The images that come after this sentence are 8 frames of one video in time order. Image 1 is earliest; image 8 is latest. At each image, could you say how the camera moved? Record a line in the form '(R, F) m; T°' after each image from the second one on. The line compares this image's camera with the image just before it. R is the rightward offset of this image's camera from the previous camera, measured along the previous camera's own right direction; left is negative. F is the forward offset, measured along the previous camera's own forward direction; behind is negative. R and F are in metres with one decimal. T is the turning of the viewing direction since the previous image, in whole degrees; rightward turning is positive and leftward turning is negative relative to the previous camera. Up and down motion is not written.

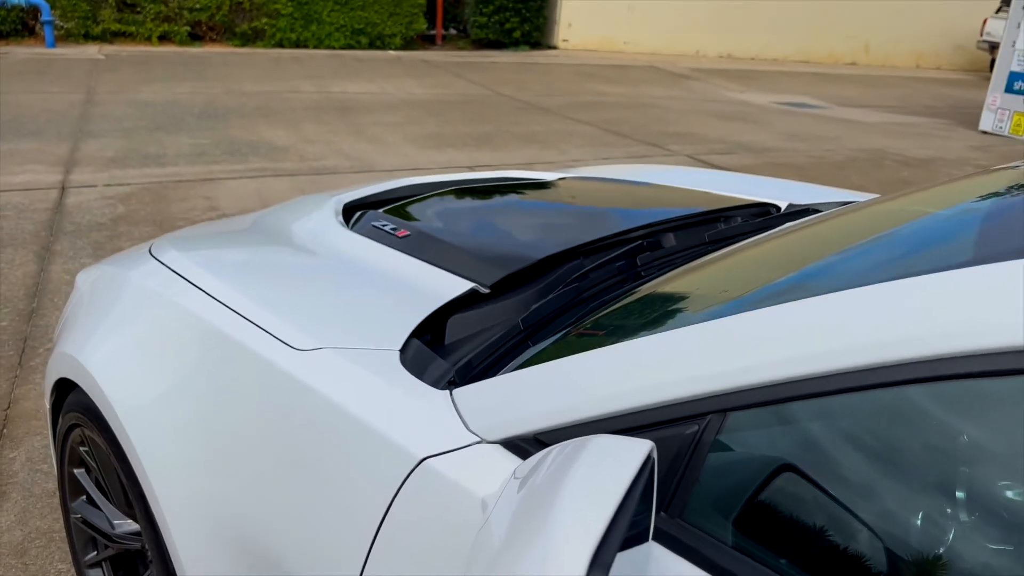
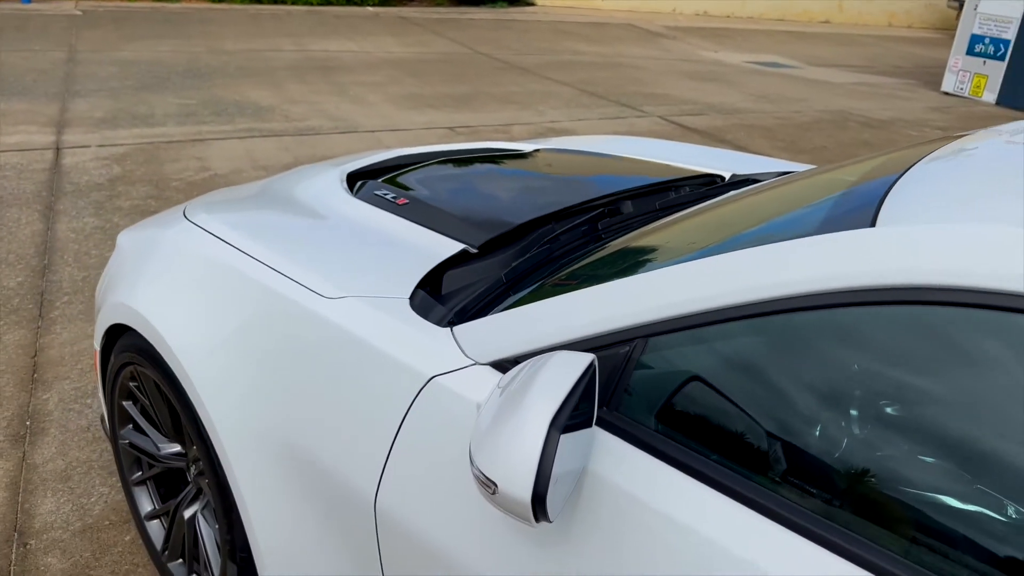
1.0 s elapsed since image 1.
(0.0, -0.3) m; +1°
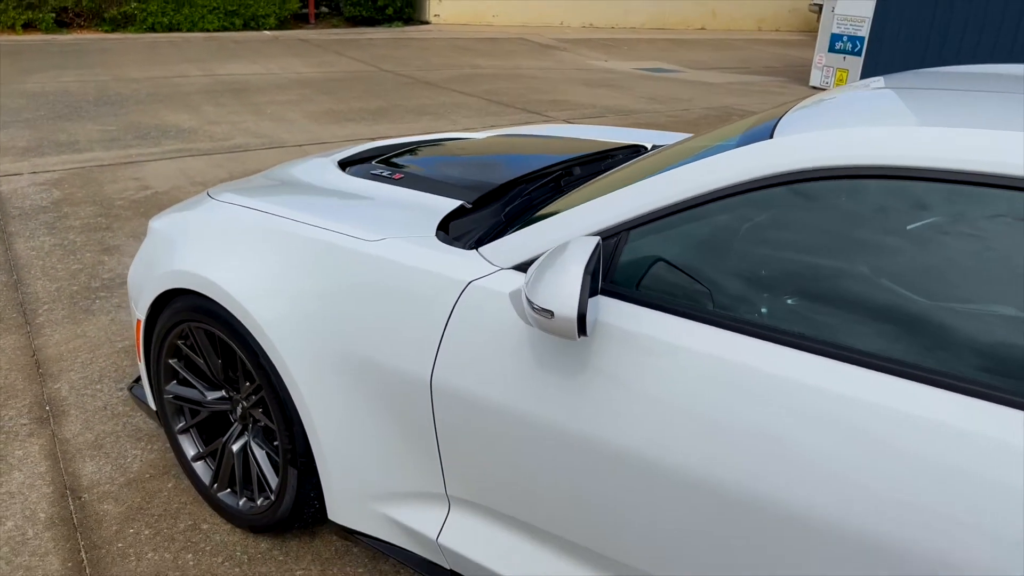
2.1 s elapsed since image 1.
(-0.3, -0.5) m; +7°
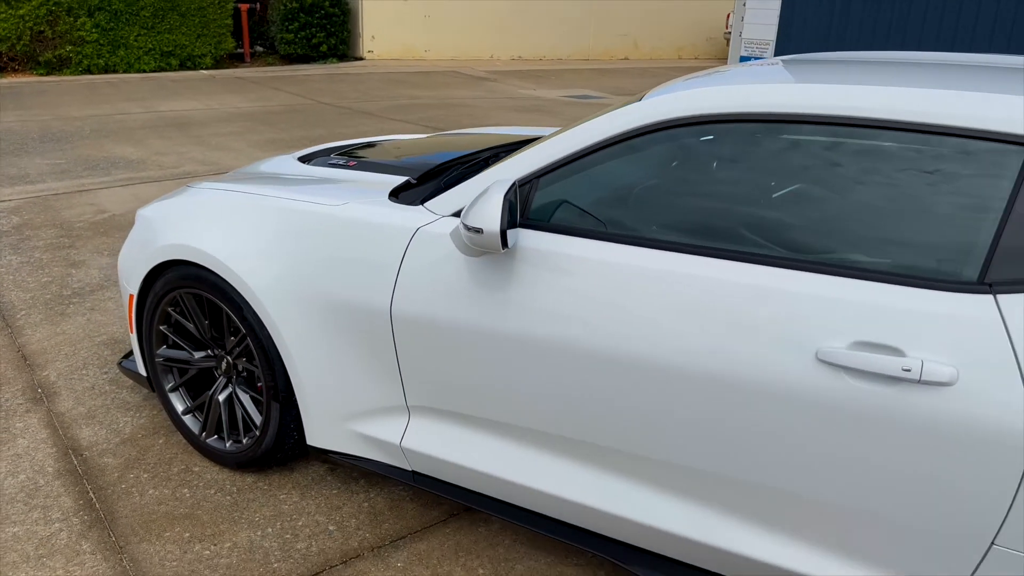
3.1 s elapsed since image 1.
(0.0, -0.5) m; +4°
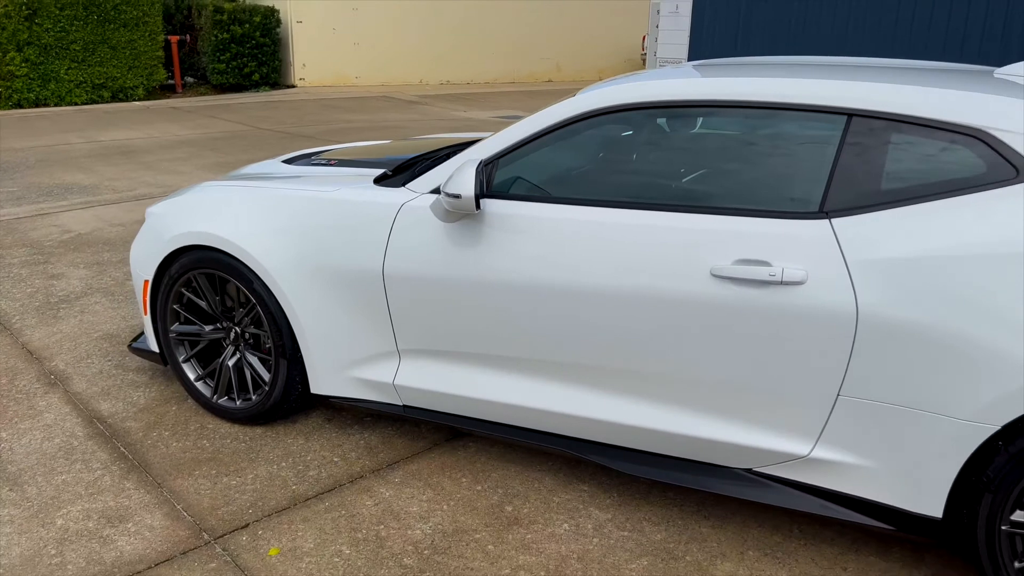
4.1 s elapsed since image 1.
(-0.1, -0.6) m; +5°
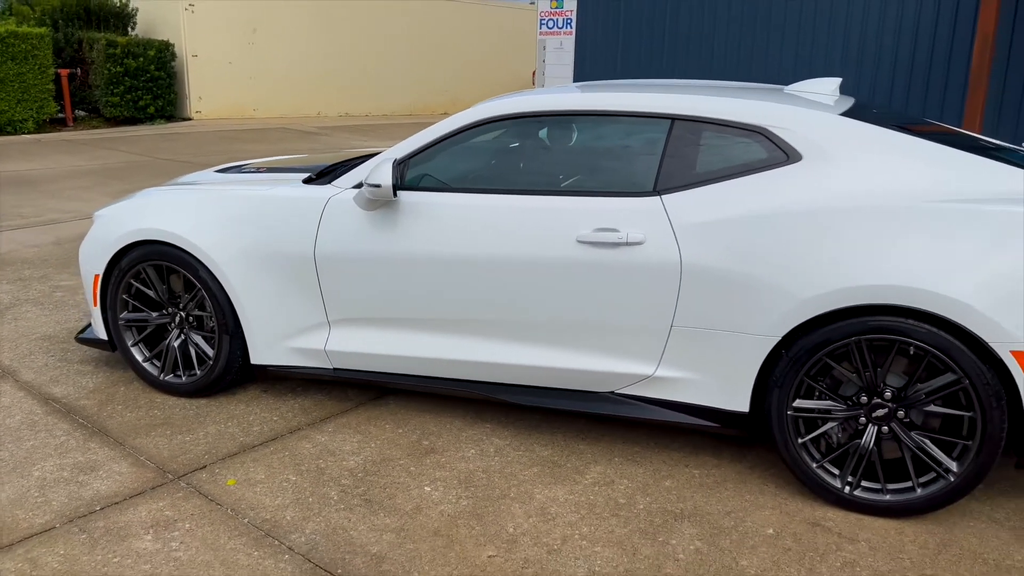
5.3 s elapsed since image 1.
(-0.1, -0.7) m; +7°
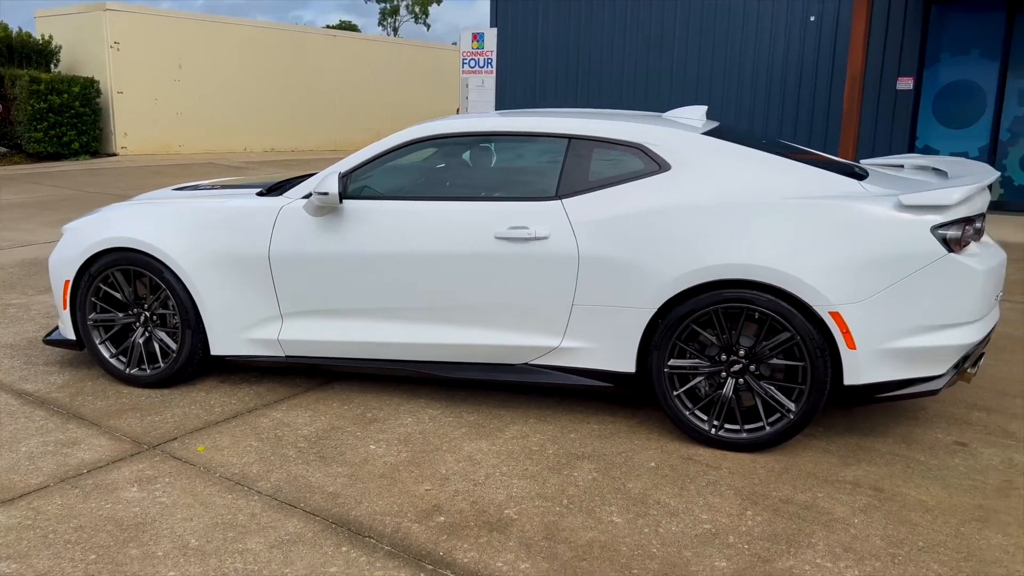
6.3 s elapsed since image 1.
(0.0, -0.7) m; +5°
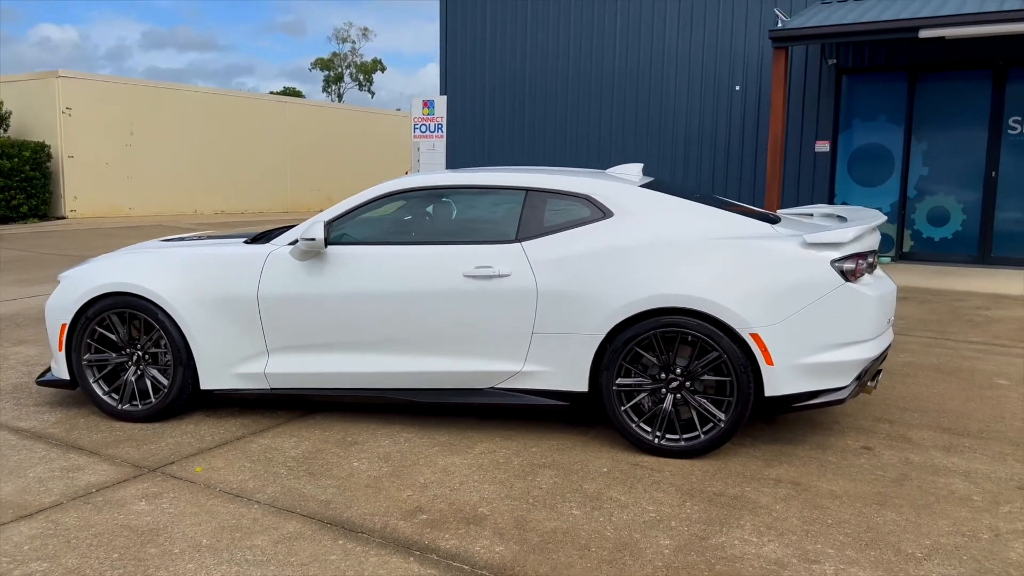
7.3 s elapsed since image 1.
(-0.1, -0.5) m; +4°
